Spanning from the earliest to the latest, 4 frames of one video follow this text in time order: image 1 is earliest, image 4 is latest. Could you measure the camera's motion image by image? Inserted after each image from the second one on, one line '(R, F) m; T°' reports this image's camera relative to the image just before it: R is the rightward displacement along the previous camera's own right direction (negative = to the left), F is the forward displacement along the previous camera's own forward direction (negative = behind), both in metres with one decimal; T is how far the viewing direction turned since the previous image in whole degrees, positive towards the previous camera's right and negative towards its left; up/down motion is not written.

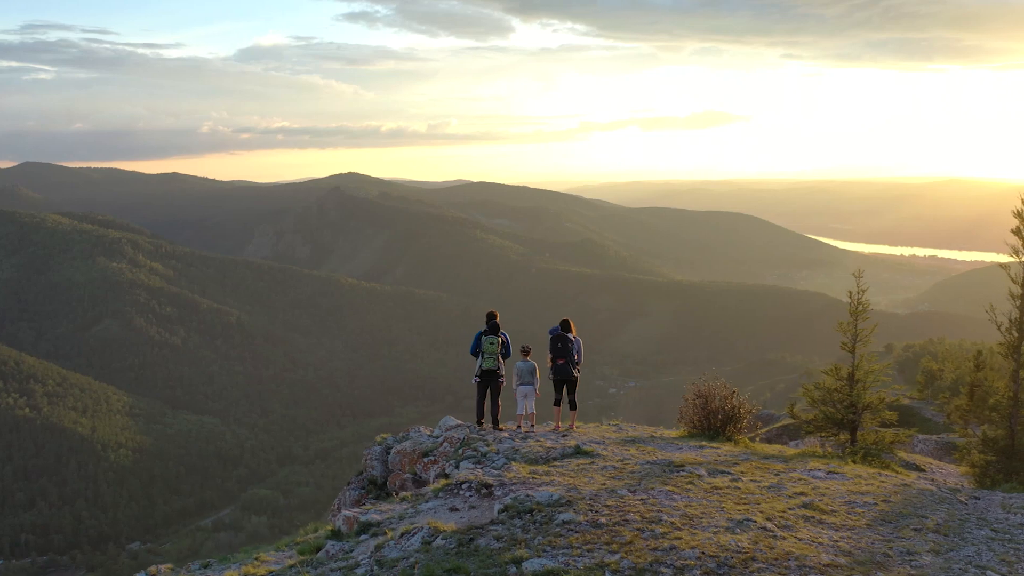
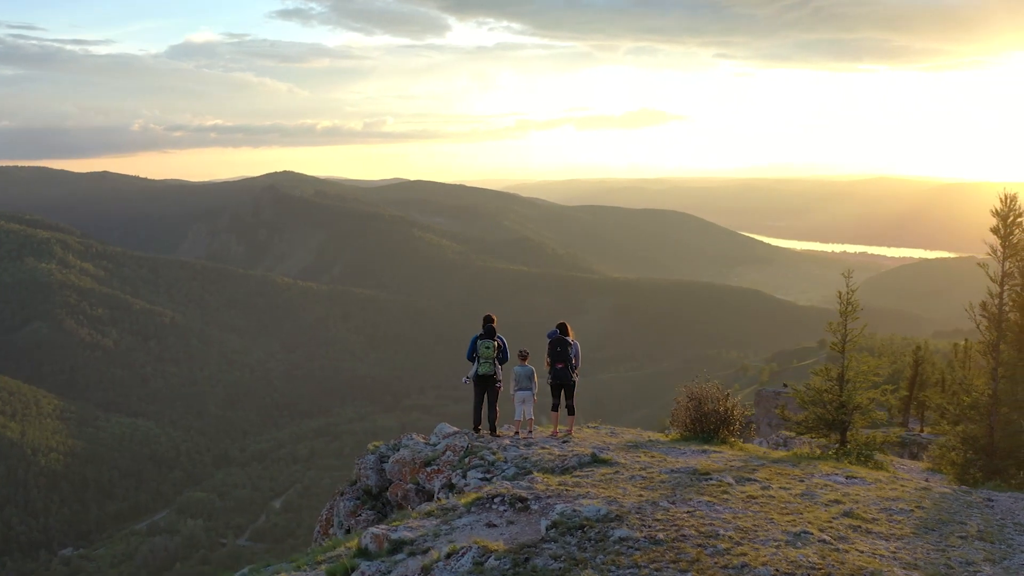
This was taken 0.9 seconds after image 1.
(-0.7, +0.3) m; +3°
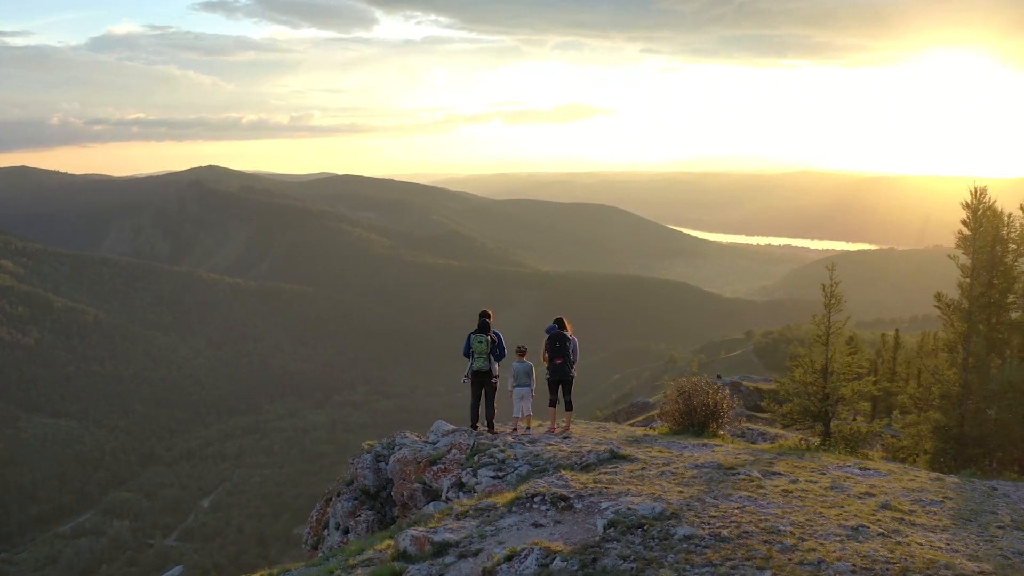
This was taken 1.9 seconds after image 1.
(-0.7, +0.2) m; +3°
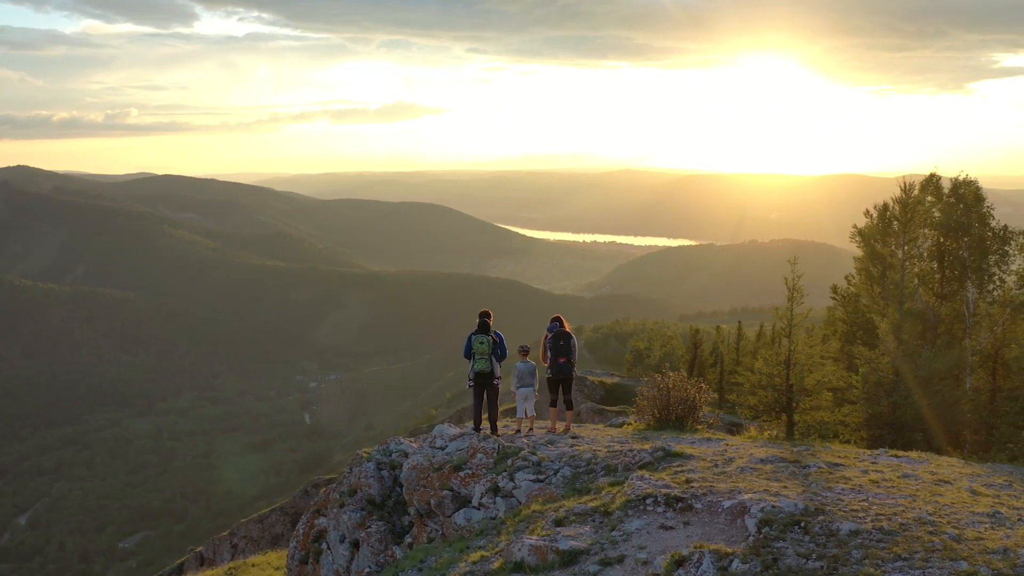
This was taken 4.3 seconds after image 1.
(-1.8, +0.4) m; +8°
